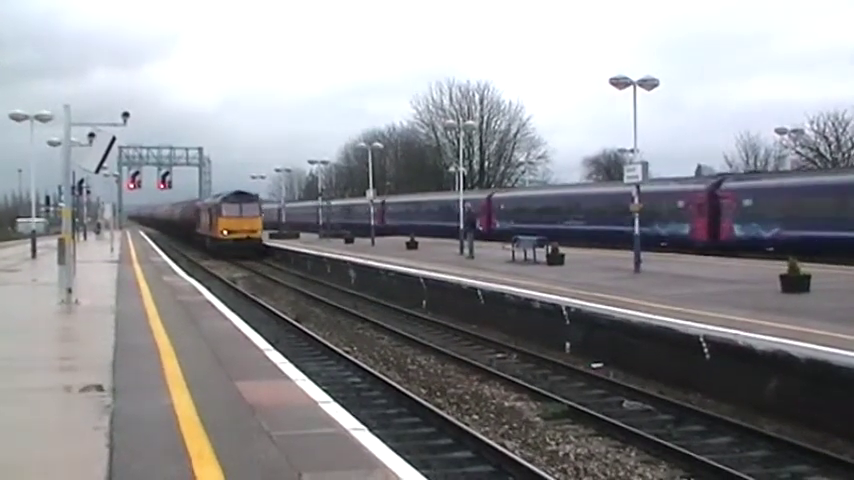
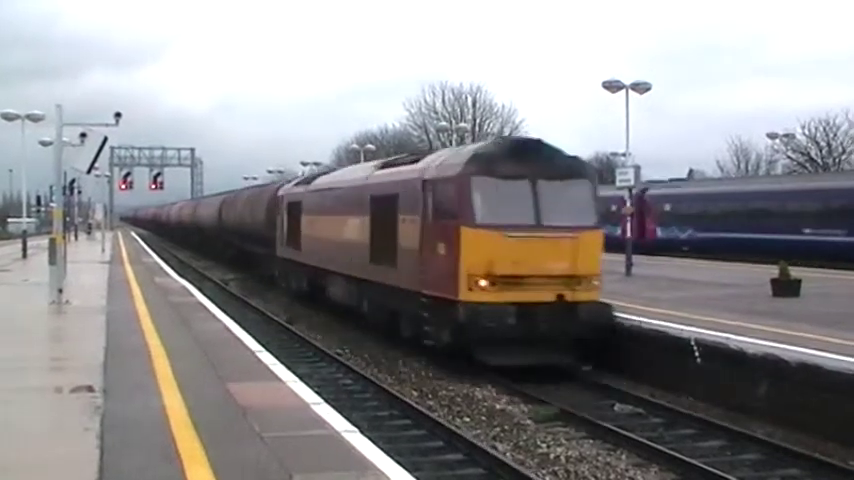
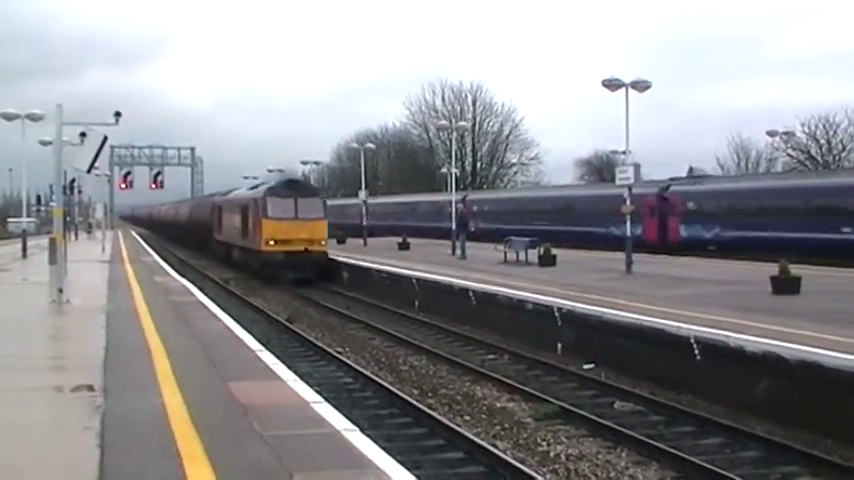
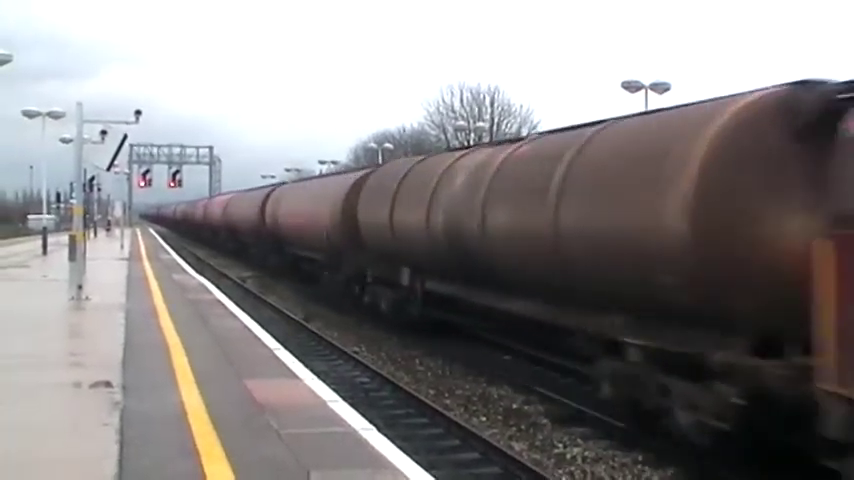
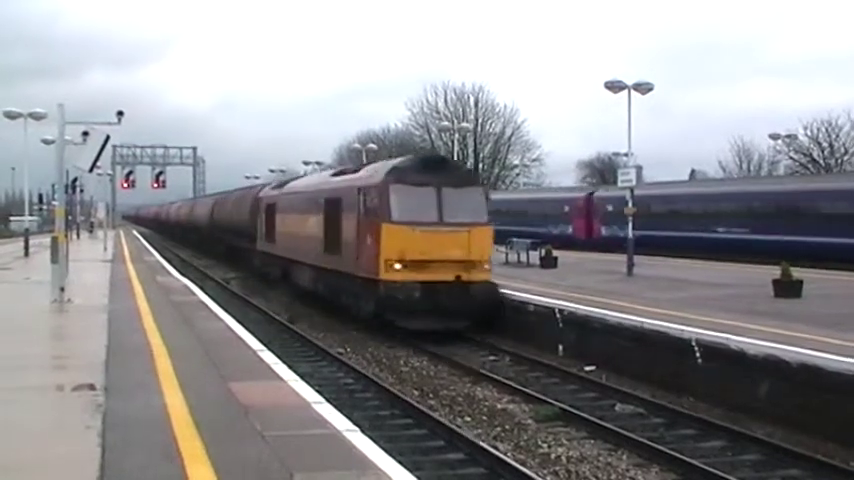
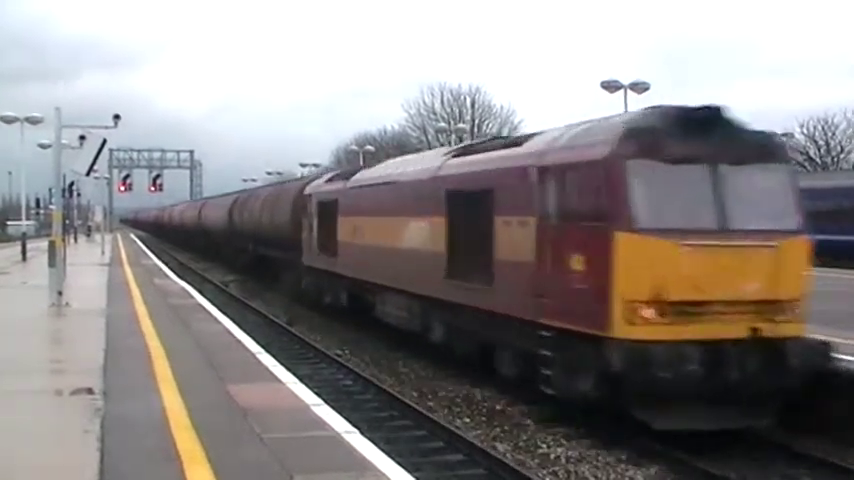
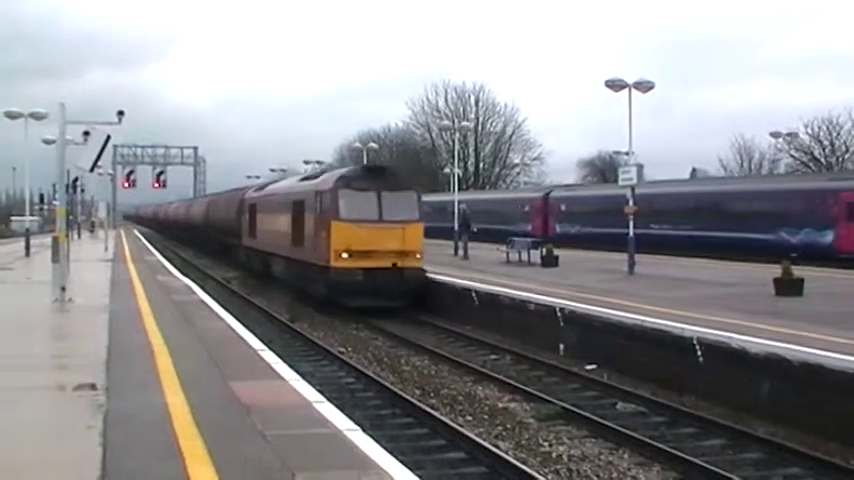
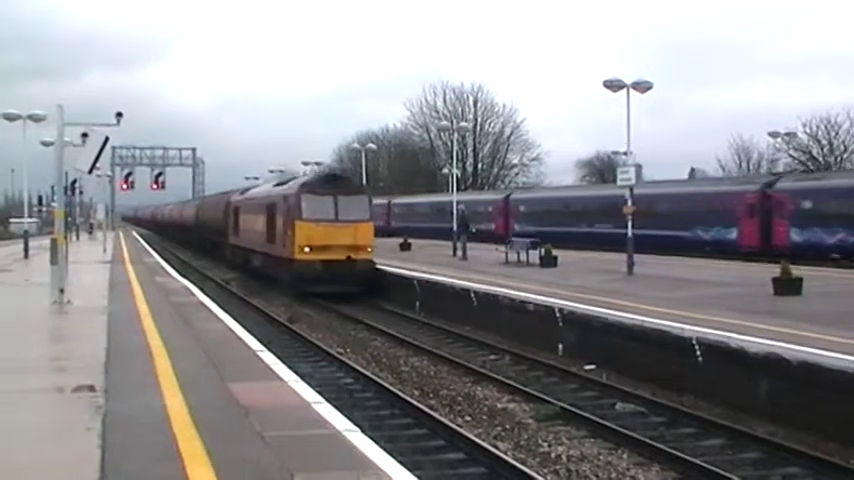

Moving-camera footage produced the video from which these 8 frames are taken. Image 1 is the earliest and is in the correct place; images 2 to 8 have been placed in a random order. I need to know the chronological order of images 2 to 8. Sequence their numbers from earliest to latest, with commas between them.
3, 8, 7, 5, 2, 6, 4
